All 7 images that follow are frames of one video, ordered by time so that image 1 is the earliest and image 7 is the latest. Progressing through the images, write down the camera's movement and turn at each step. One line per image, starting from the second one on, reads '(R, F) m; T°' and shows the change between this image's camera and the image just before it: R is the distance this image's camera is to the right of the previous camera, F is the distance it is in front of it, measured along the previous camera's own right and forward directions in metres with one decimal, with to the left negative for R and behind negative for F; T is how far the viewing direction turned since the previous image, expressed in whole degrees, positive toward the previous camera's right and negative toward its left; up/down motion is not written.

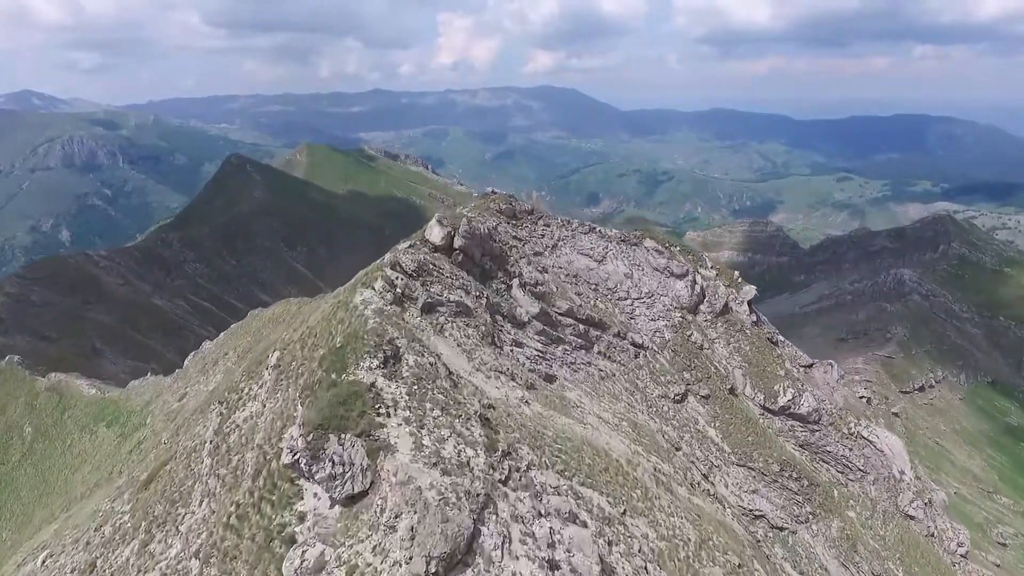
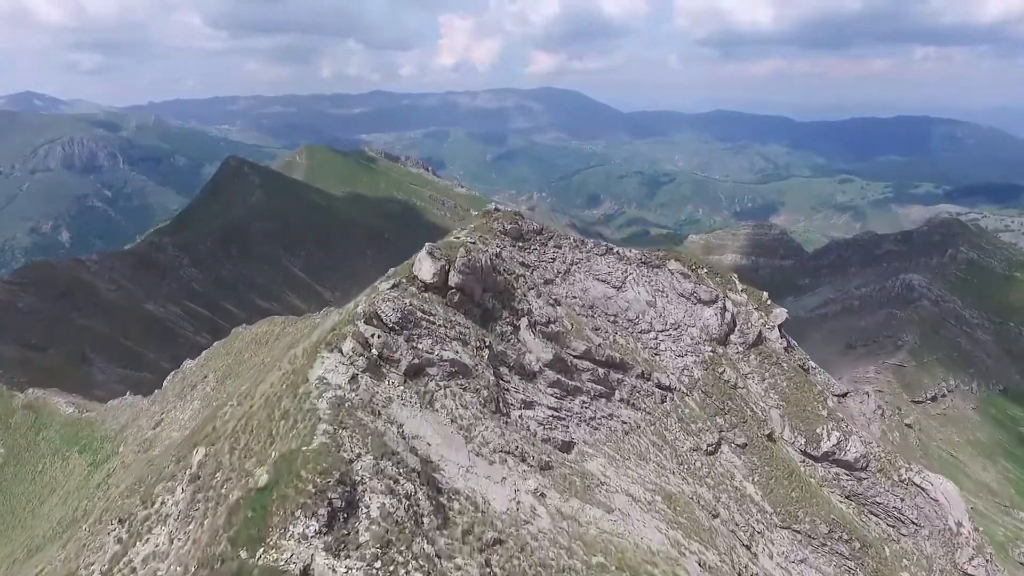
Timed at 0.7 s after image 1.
(-0.1, +2.9) m; 0°
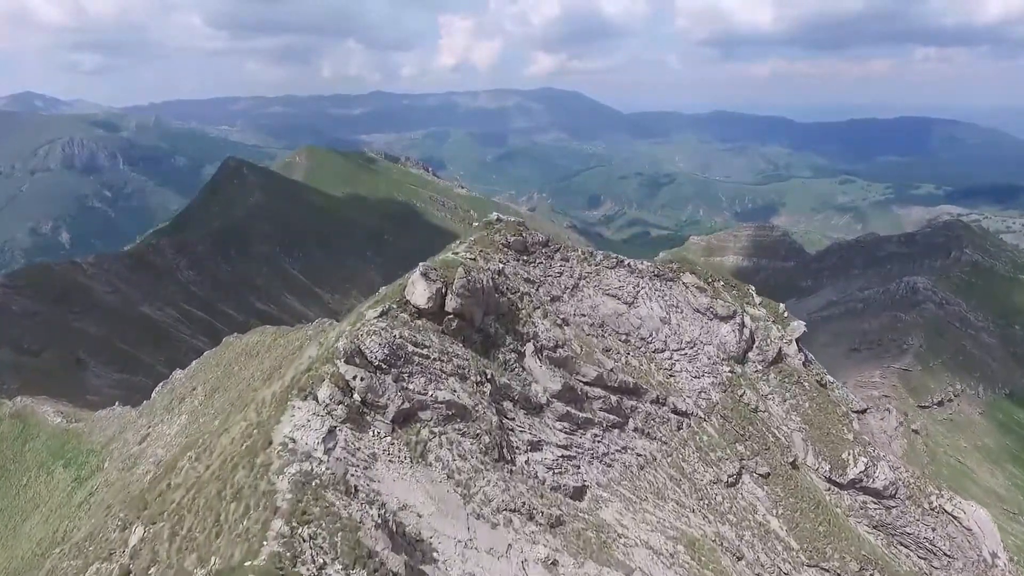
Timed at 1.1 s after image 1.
(-0.1, +1.4) m; 0°
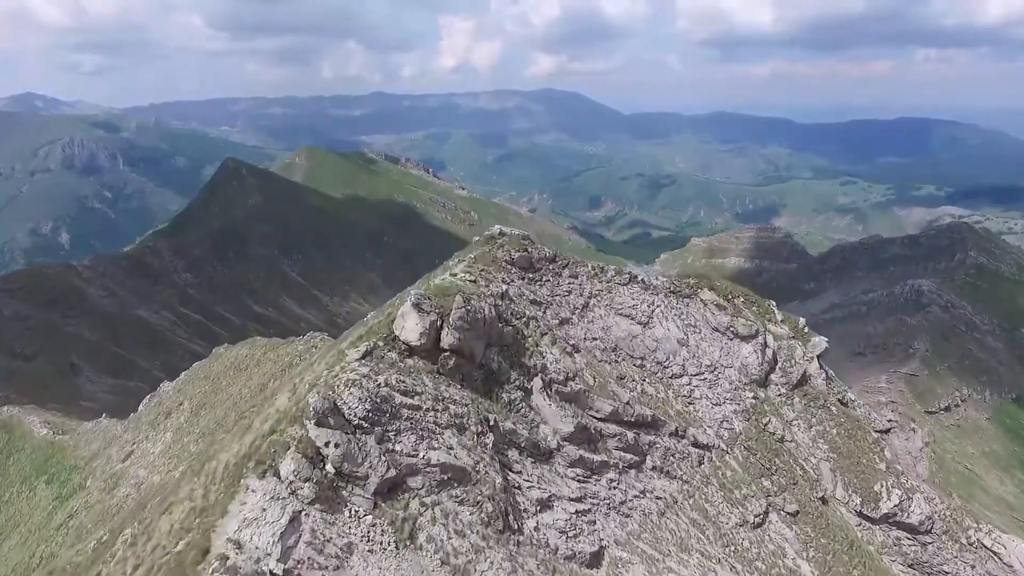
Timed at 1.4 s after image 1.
(-0.1, +1.5) m; 0°
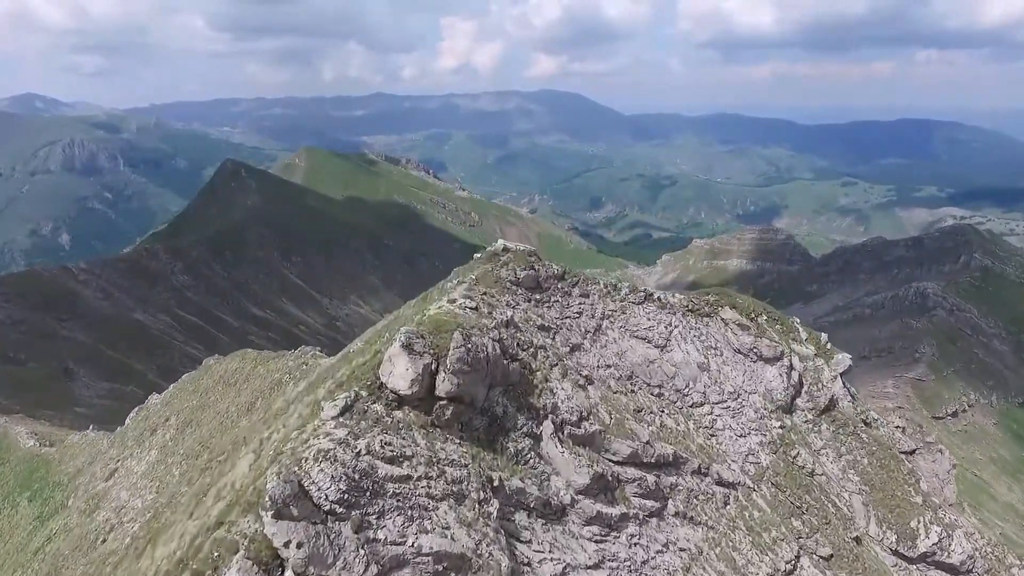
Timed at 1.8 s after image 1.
(-0.1, +1.4) m; 0°
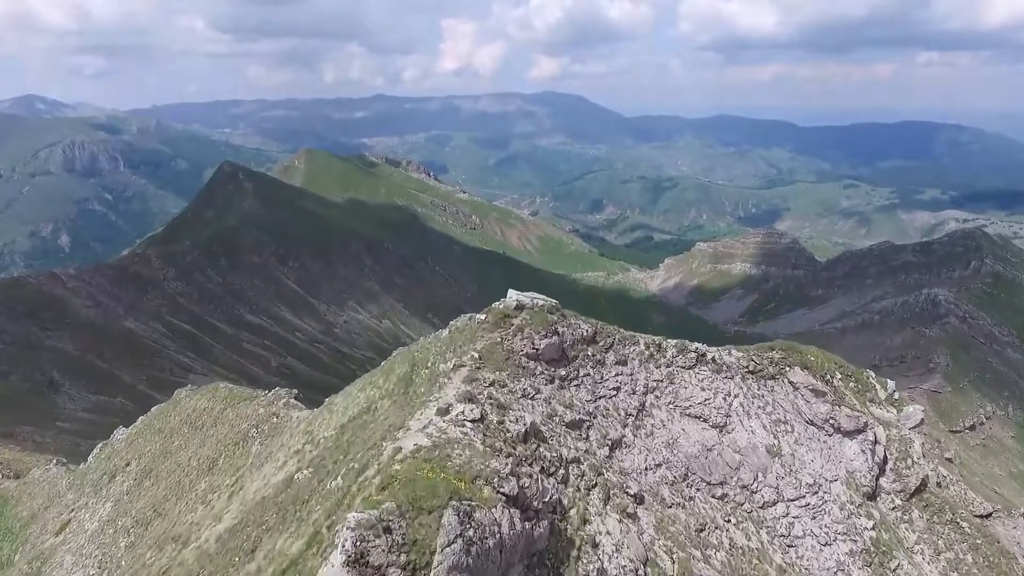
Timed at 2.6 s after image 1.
(-0.2, +3.4) m; 0°
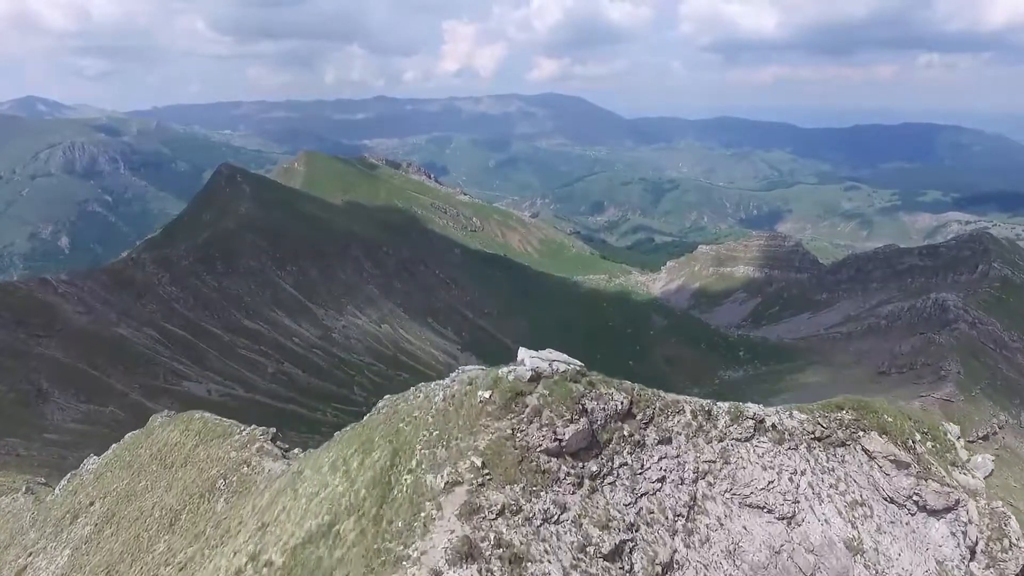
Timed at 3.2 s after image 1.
(-0.1, +2.4) m; 0°
